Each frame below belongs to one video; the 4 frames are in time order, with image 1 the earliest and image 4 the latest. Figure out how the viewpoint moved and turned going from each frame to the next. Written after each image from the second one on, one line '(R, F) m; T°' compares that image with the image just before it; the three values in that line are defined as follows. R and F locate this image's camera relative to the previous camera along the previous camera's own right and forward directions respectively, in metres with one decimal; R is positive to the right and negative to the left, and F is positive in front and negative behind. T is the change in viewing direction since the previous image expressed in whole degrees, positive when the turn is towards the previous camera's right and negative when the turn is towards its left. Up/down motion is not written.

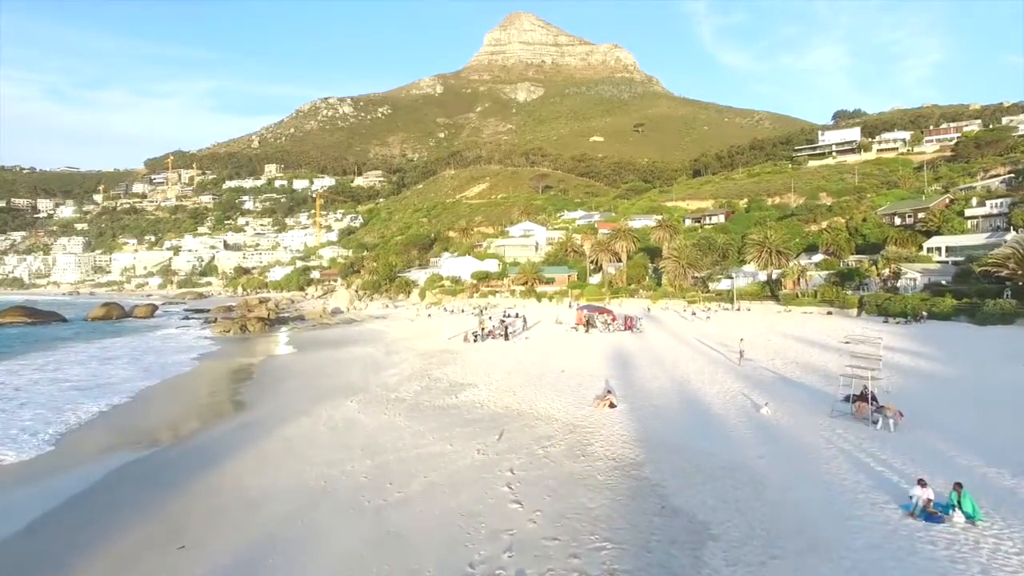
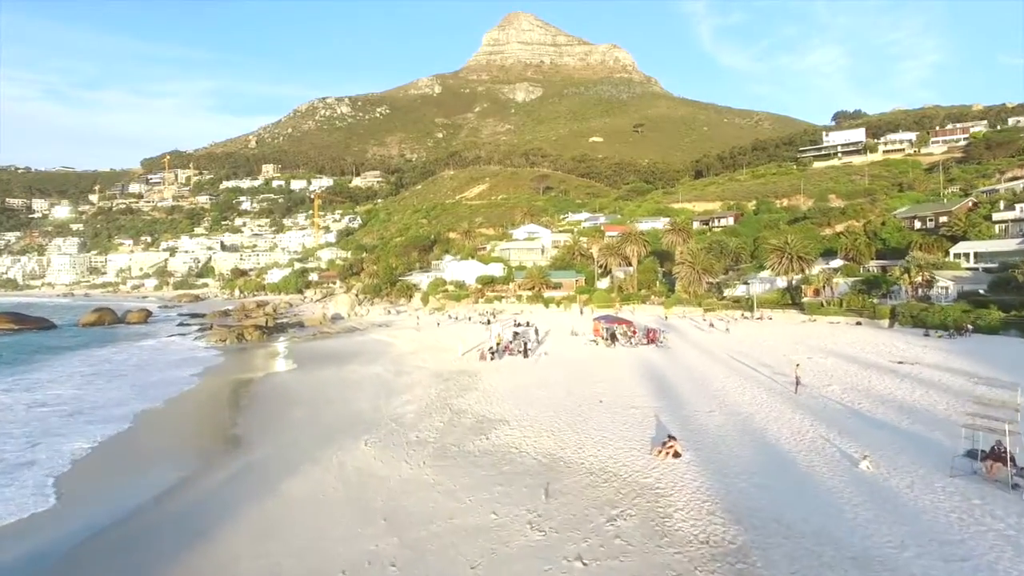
(-0.9, +2.2) m; 0°
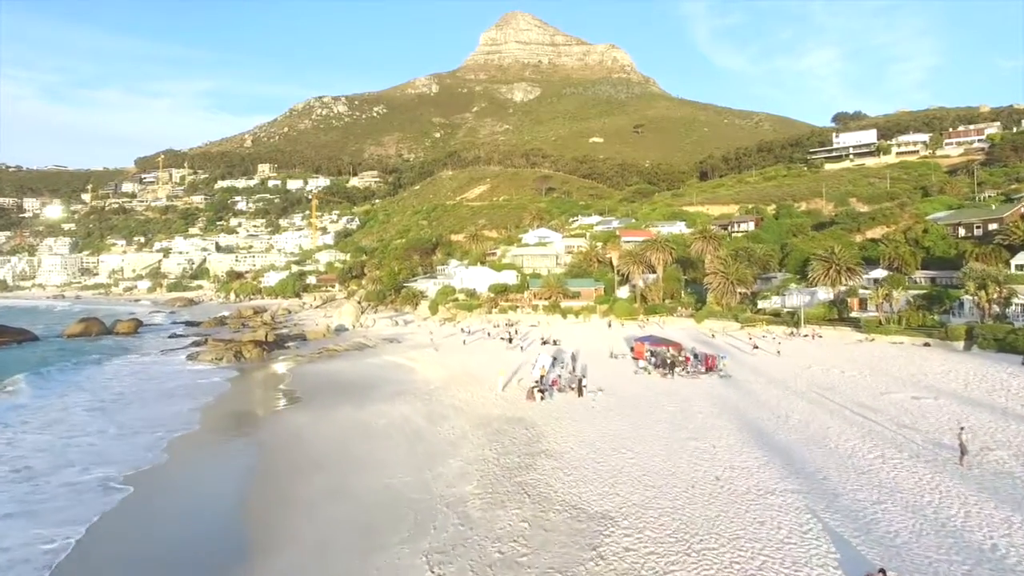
(-1.9, +4.2) m; 0°
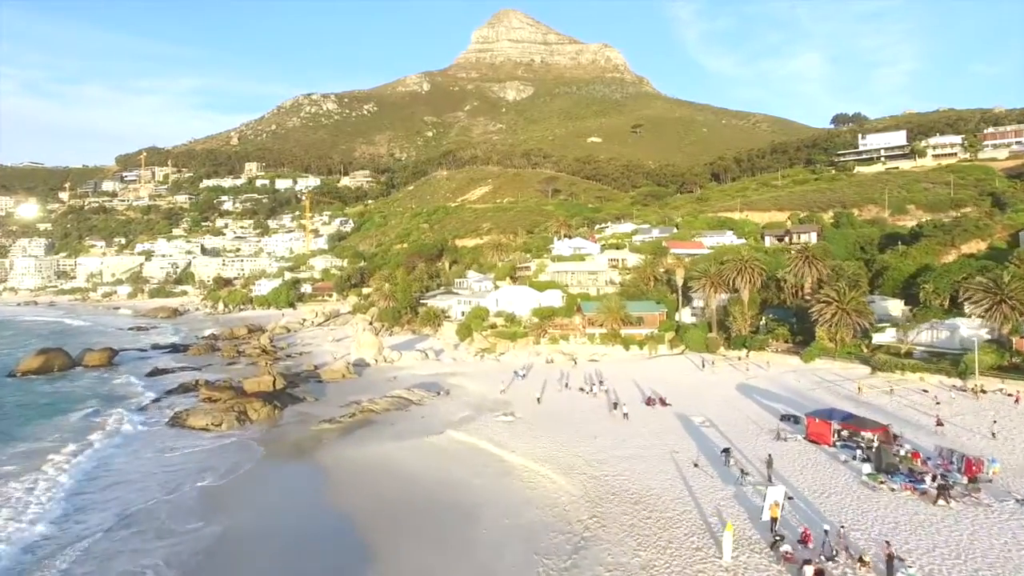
(-5.1, +10.6) m; +1°
